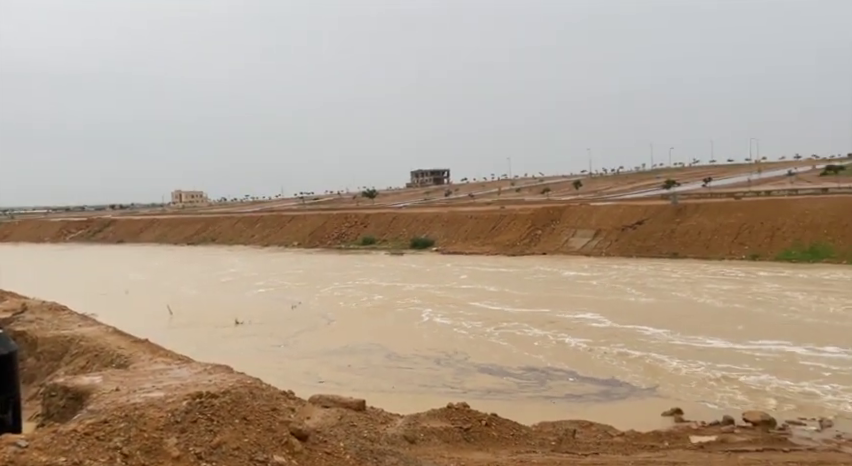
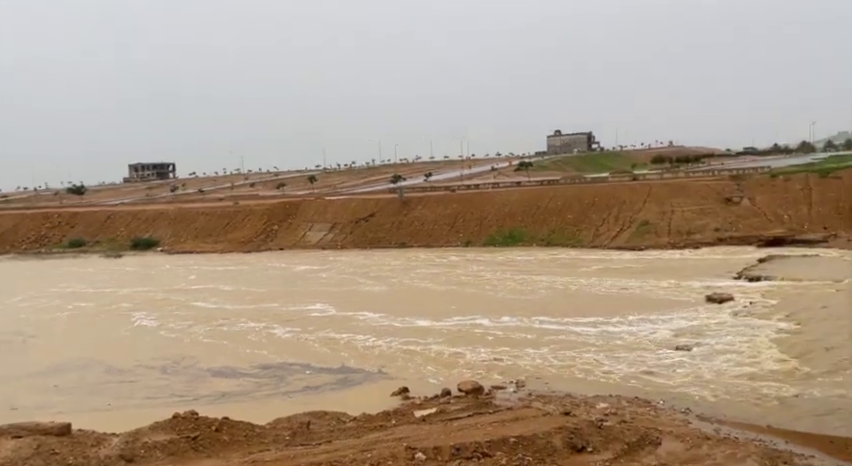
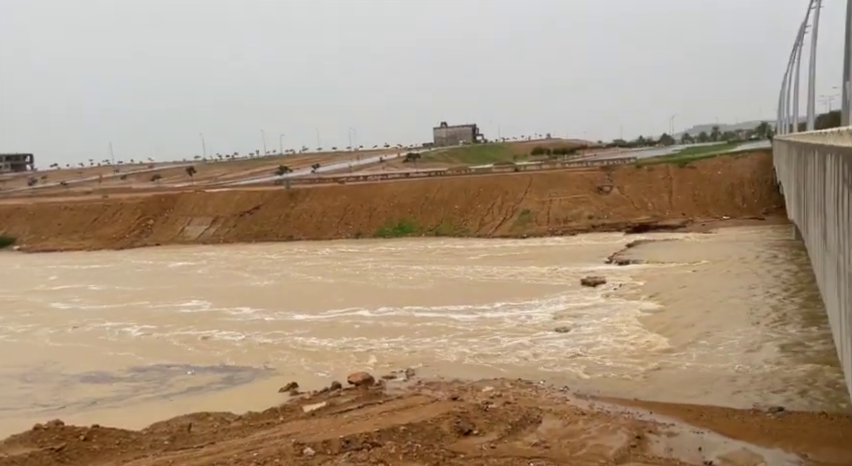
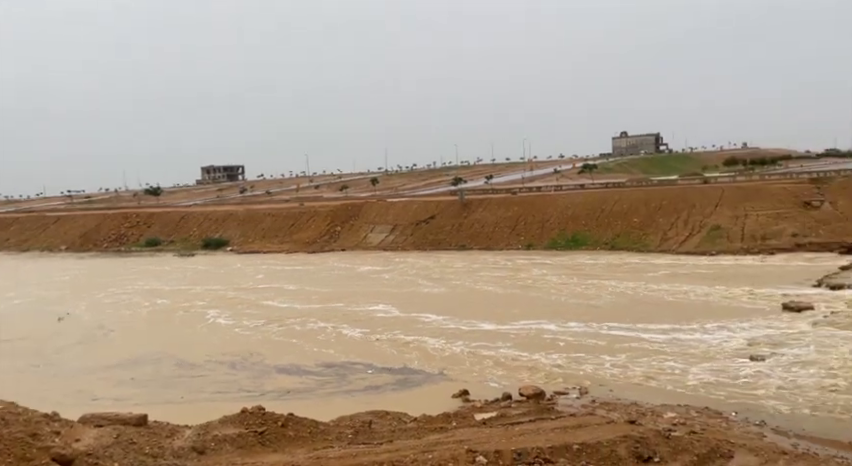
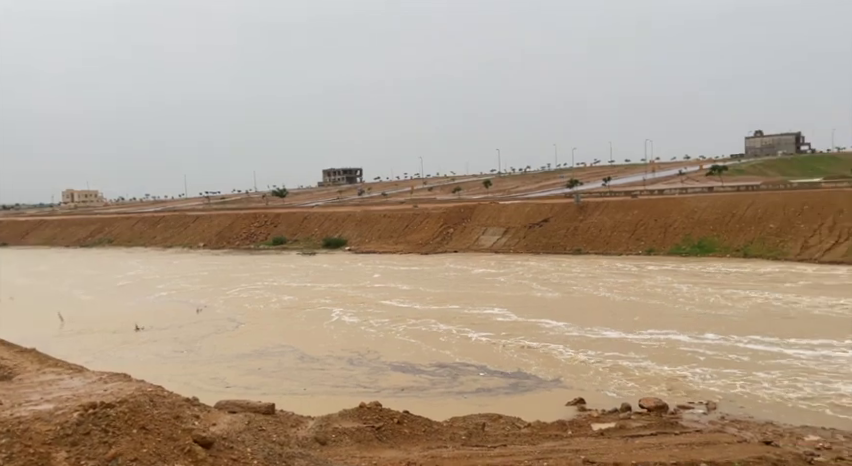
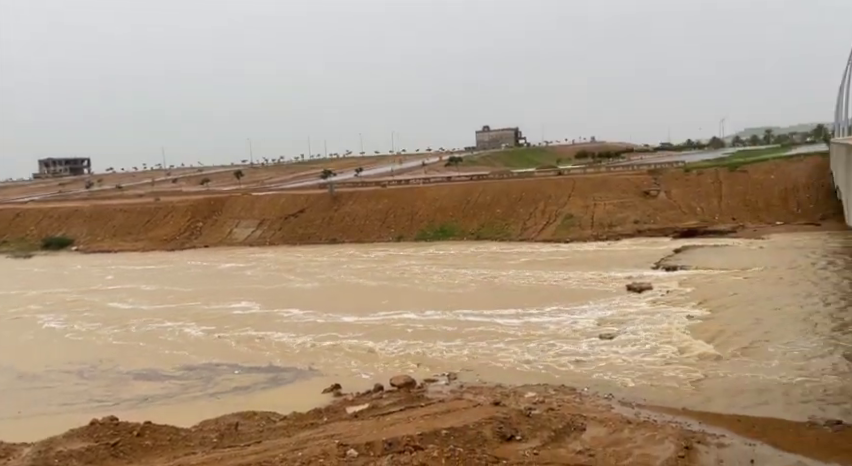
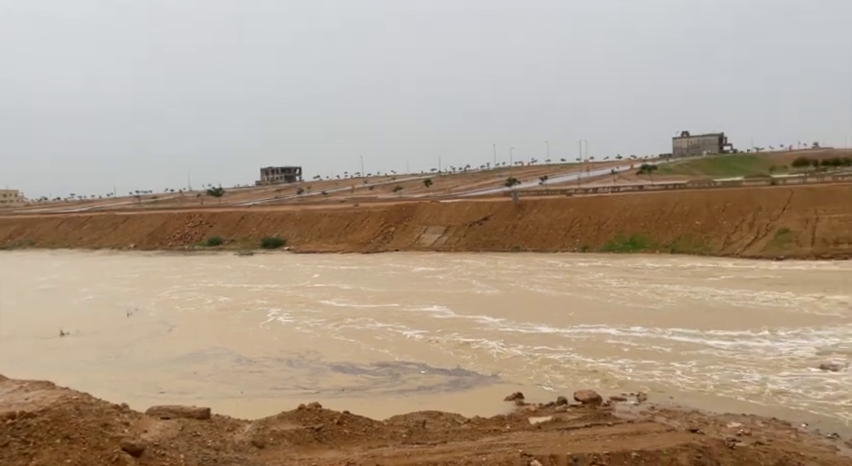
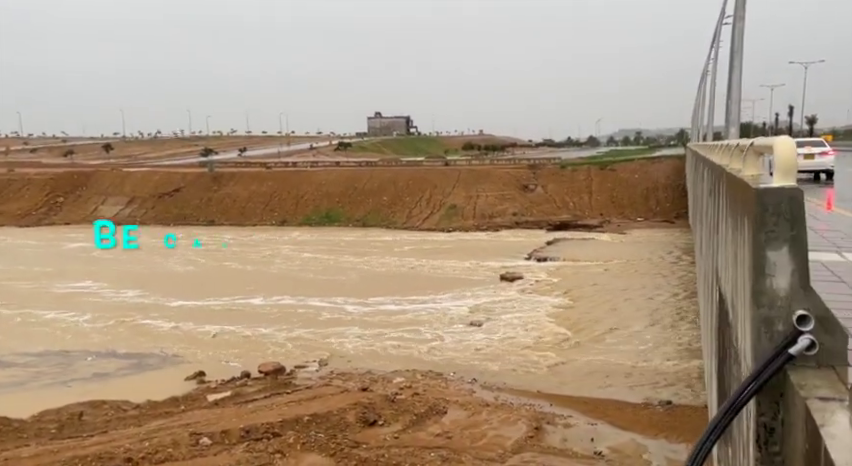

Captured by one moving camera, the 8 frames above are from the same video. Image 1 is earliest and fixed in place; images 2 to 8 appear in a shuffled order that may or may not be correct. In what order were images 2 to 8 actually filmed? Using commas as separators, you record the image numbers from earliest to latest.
5, 7, 4, 2, 6, 3, 8
